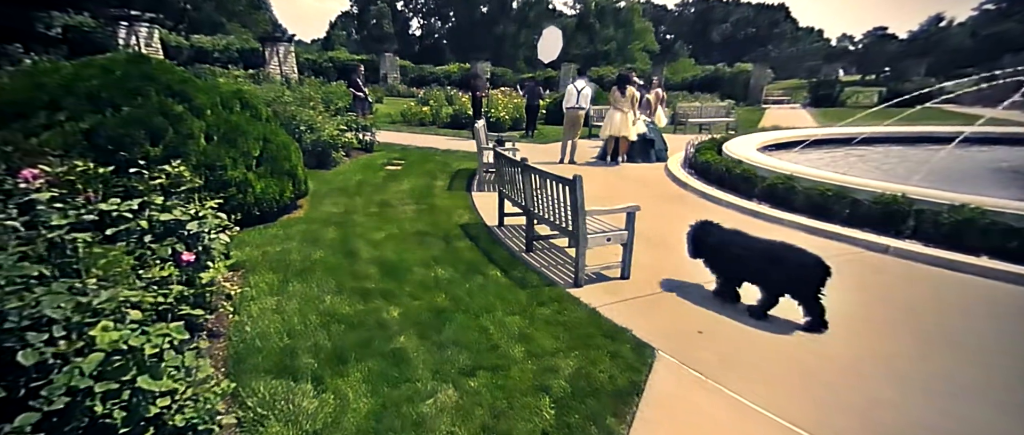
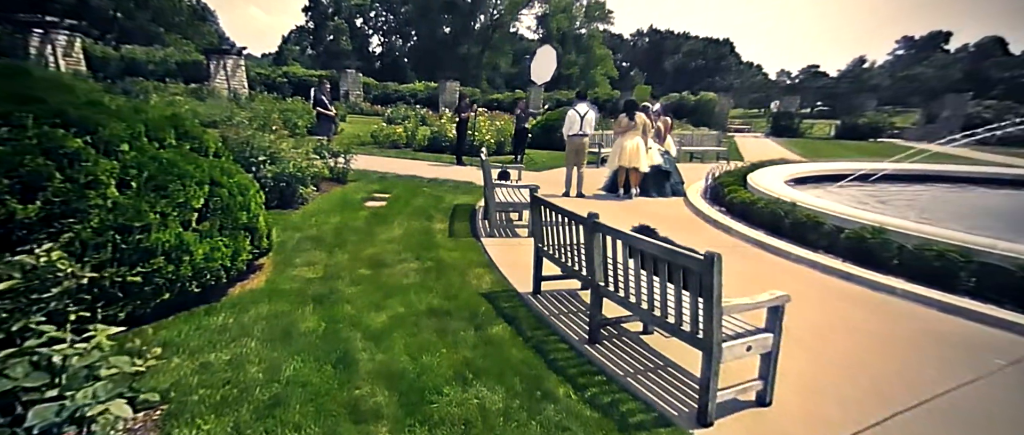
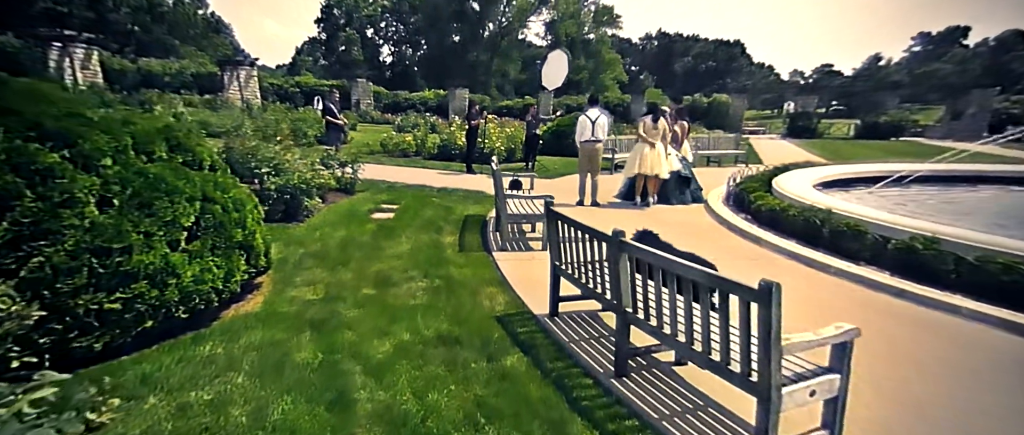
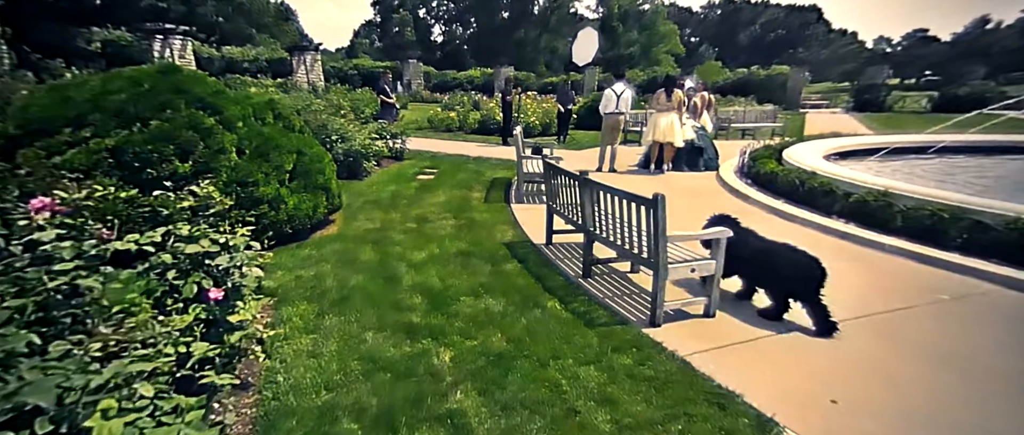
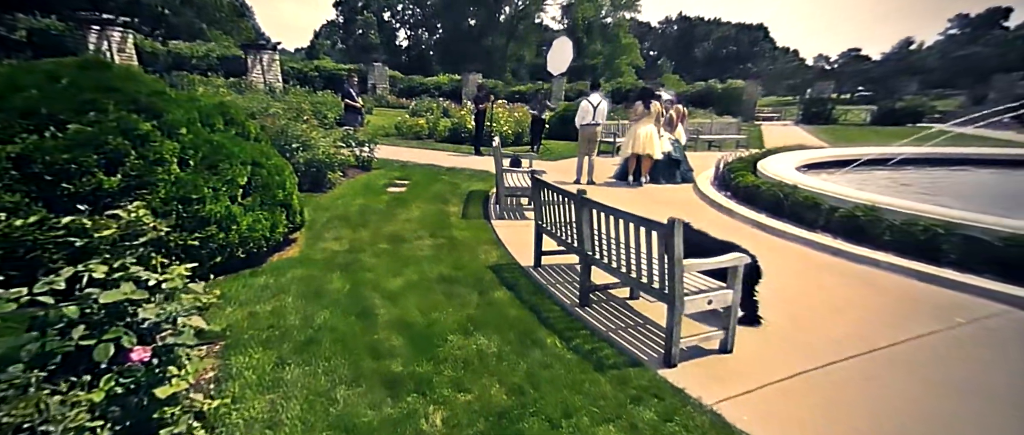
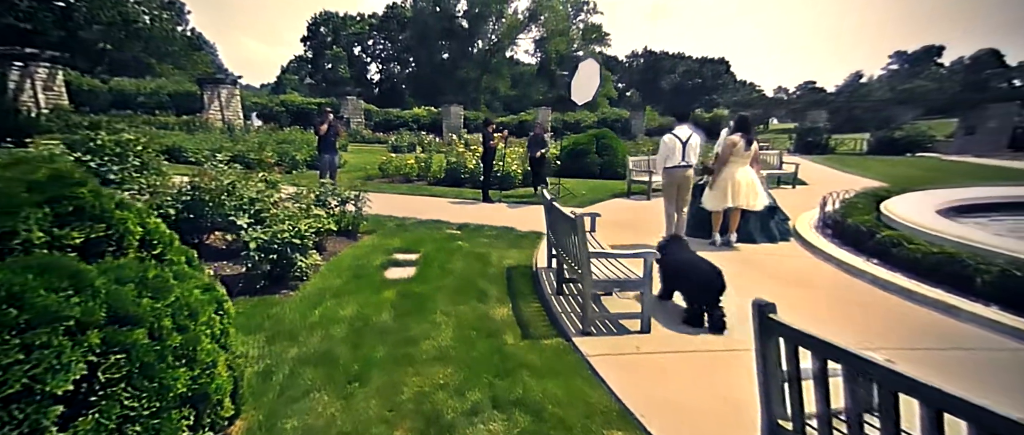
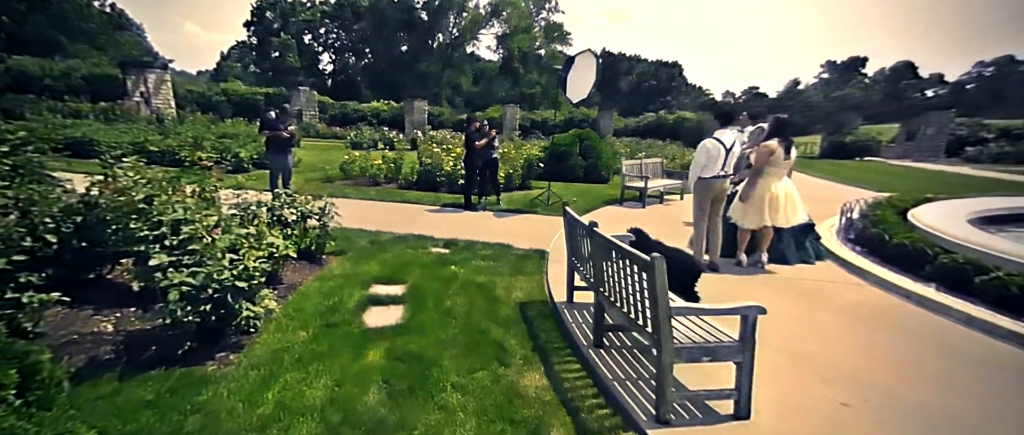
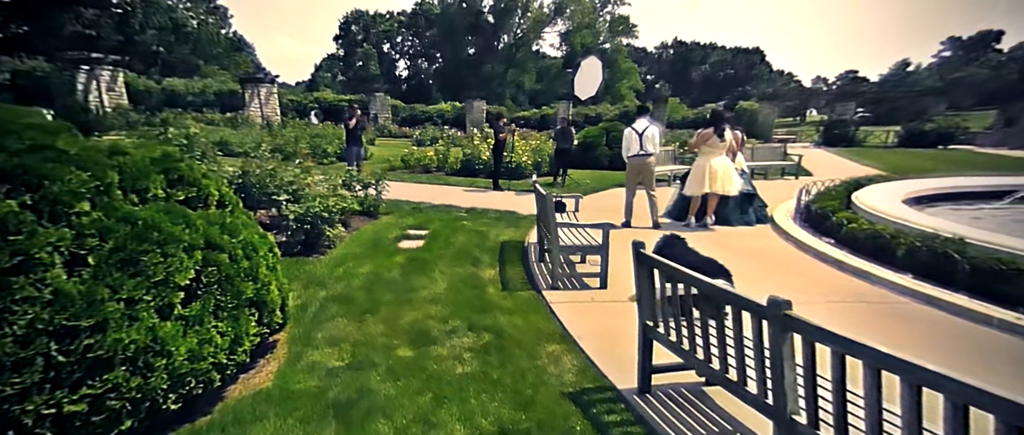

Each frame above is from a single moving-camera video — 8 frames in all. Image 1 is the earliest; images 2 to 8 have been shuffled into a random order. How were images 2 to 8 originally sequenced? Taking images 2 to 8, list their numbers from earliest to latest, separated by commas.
4, 5, 2, 3, 8, 6, 7
